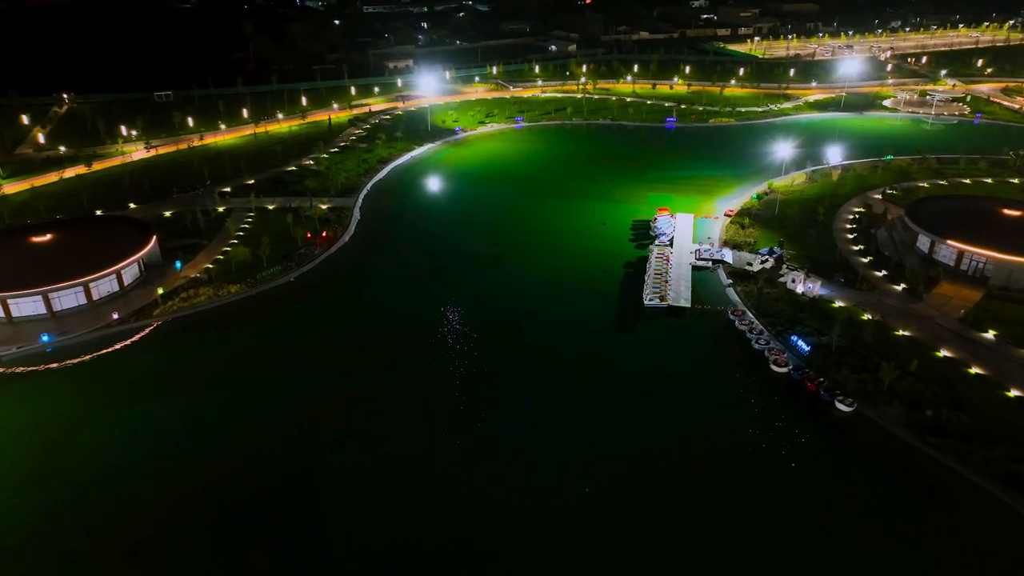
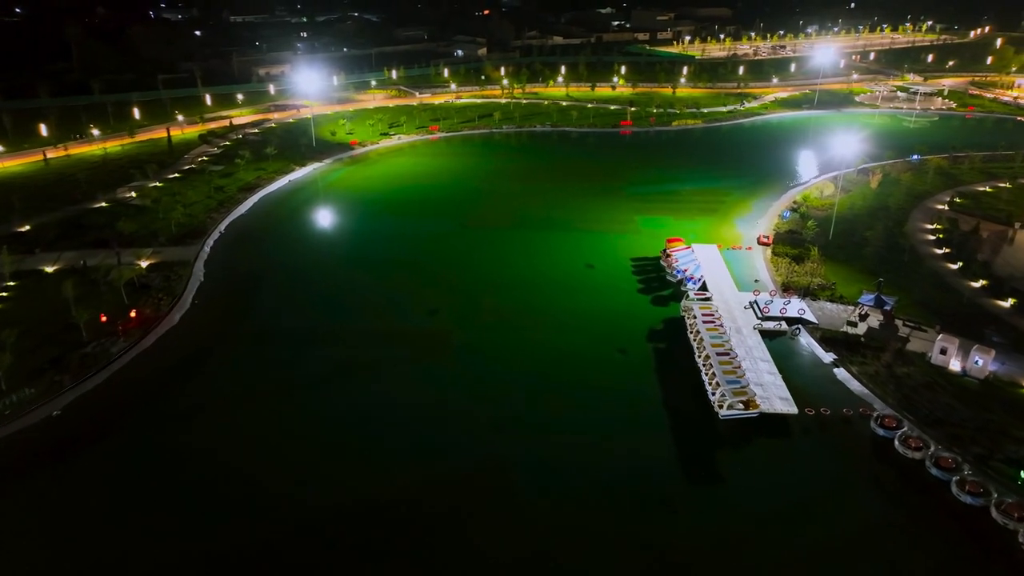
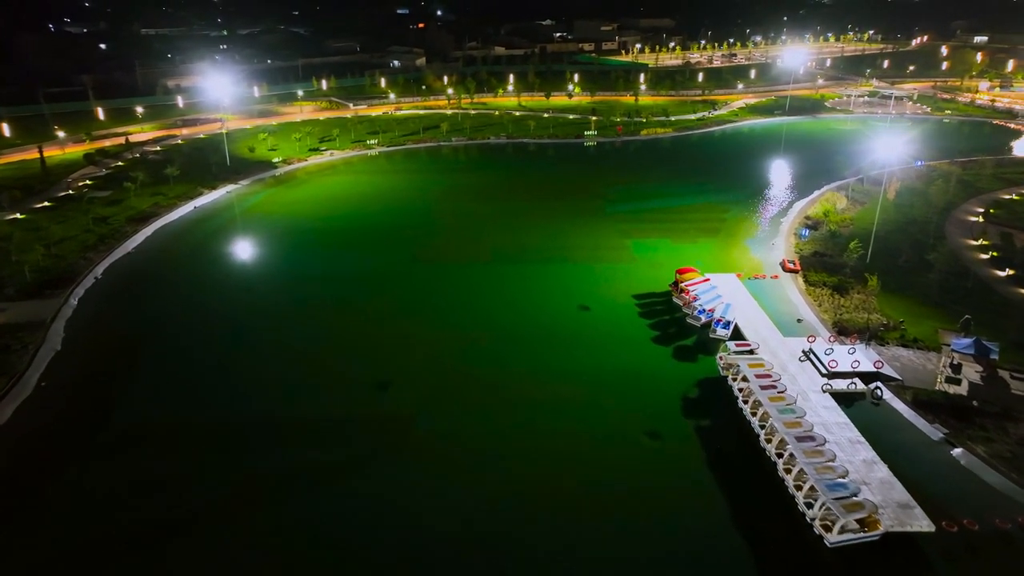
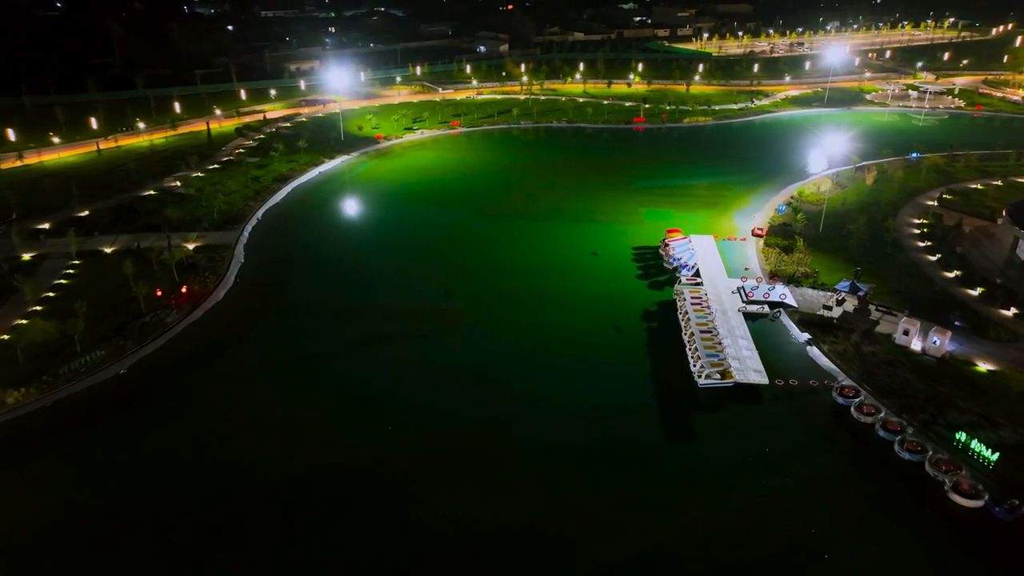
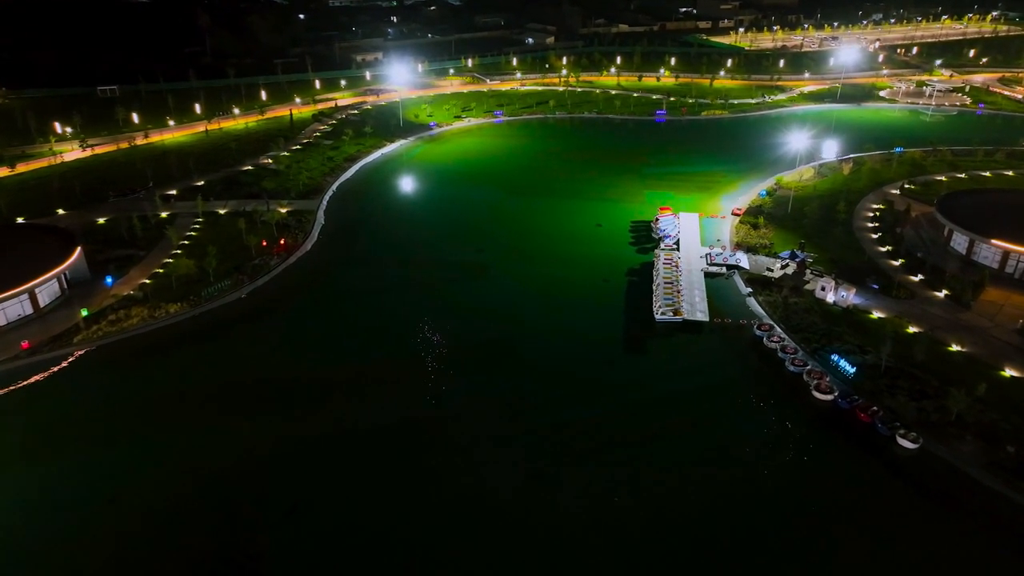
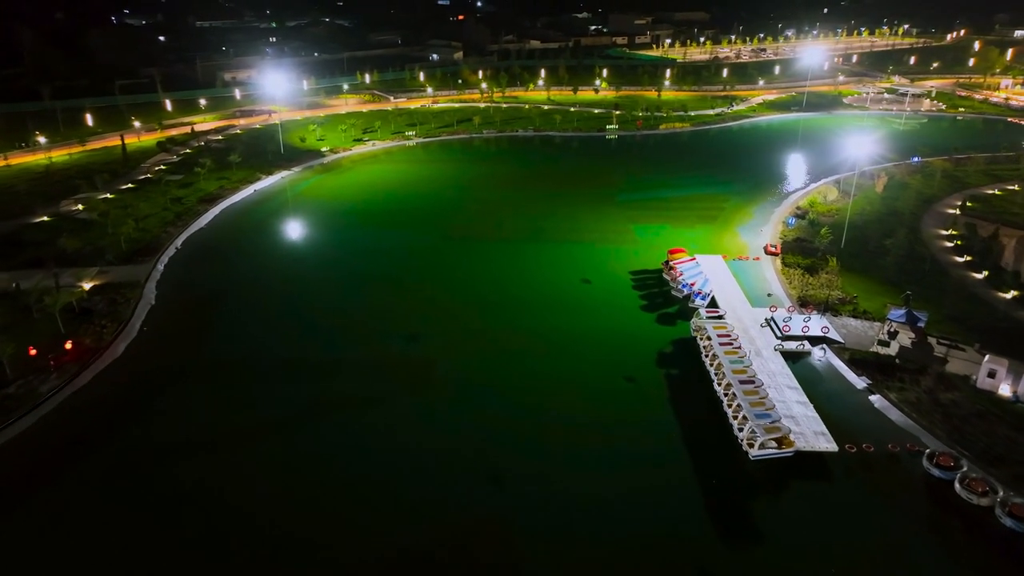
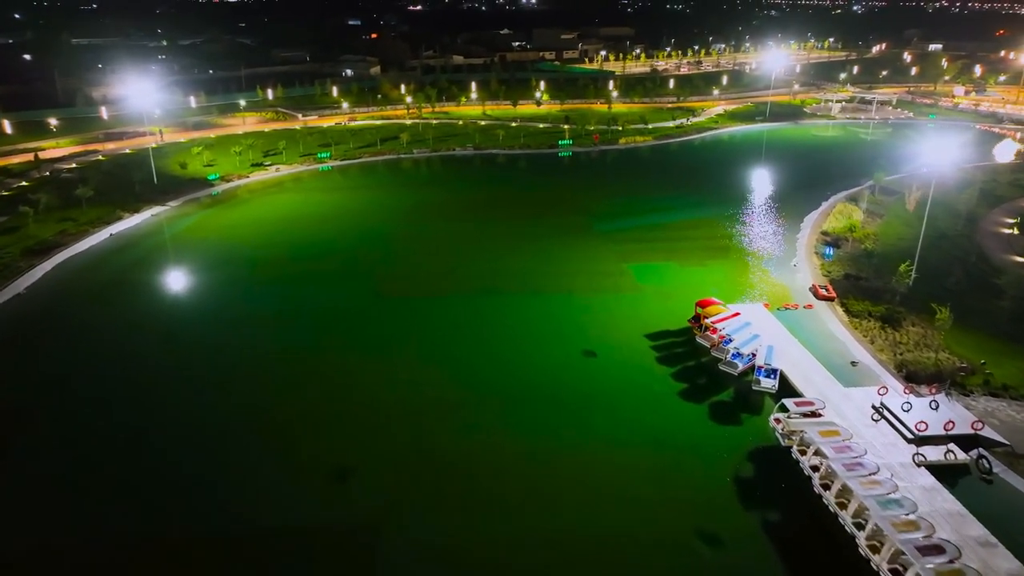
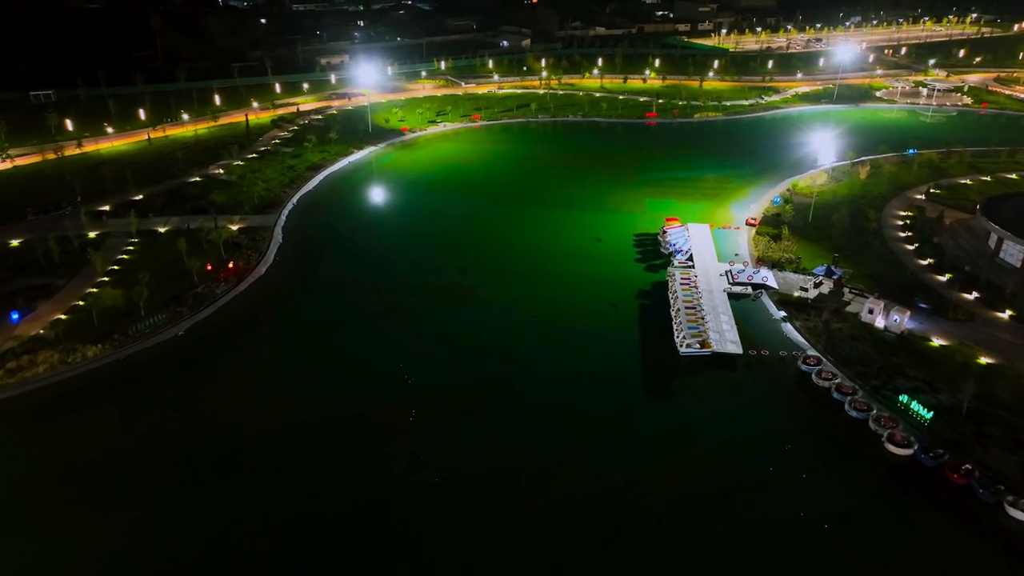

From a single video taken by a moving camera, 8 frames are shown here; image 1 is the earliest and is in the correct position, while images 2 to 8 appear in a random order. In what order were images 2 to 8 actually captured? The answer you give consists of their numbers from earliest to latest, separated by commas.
5, 8, 4, 2, 6, 3, 7
